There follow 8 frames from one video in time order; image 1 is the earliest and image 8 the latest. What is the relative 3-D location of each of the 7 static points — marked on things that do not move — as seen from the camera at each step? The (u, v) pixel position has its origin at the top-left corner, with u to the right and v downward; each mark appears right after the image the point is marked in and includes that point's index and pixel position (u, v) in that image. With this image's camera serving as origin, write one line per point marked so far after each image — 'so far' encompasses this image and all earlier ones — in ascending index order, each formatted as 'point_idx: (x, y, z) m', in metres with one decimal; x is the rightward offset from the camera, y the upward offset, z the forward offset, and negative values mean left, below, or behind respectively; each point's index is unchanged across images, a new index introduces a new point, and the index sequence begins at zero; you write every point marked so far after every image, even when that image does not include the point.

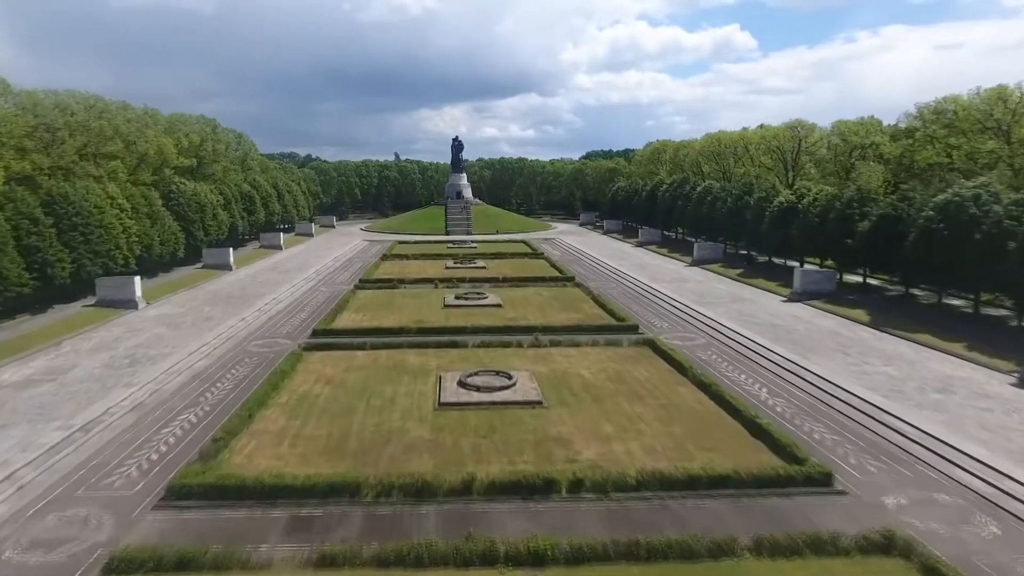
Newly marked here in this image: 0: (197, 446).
0: (-8.2, -4.1, +16.9) m
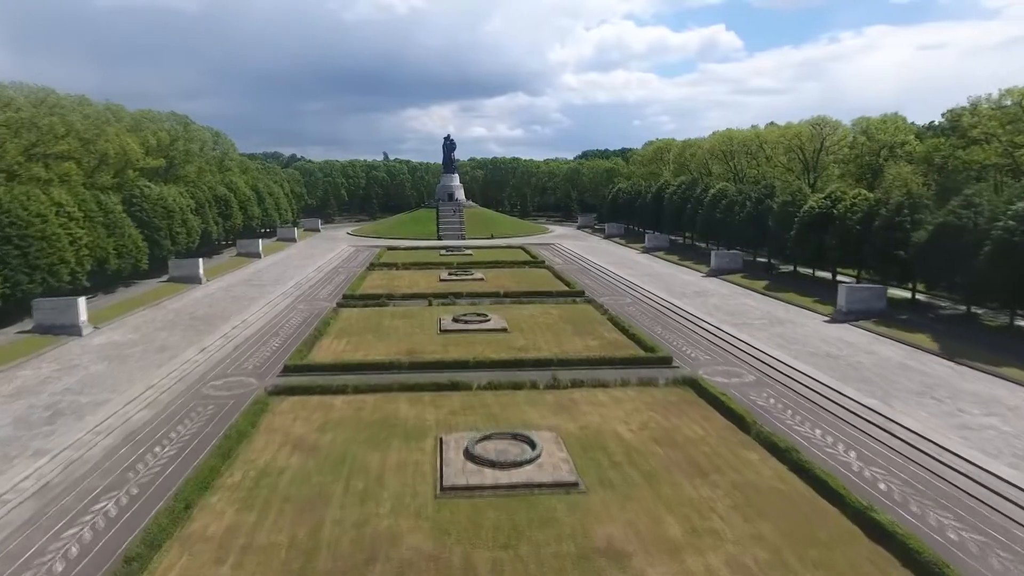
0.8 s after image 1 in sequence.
0: (-7.6, -5.1, +12.1) m
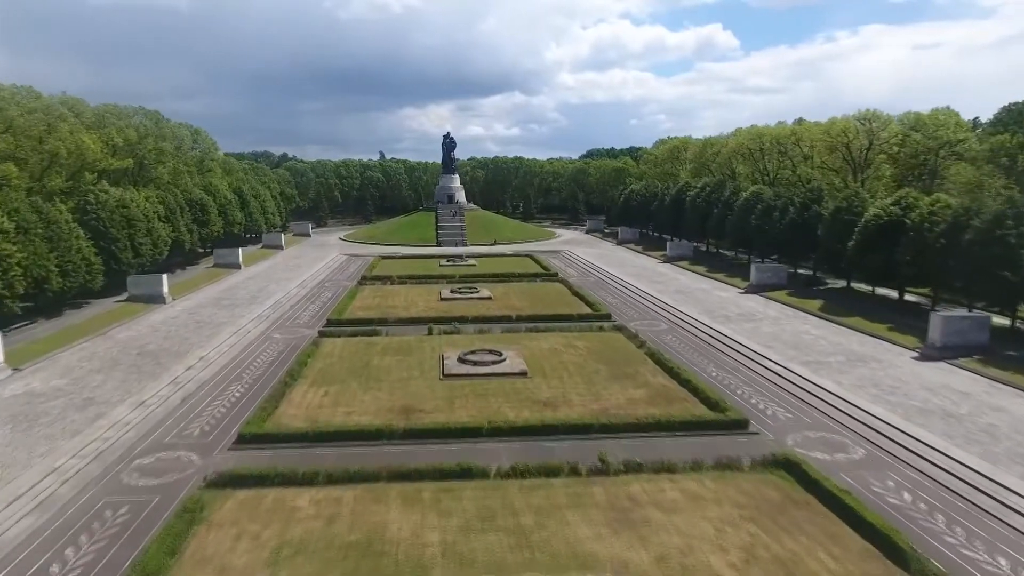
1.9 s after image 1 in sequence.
0: (-6.7, -6.4, +6.2) m
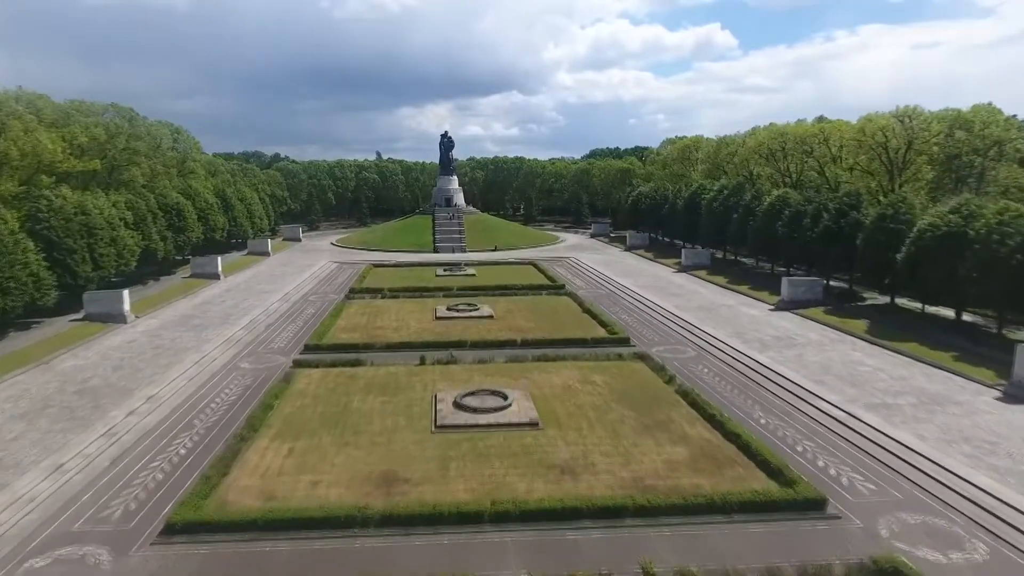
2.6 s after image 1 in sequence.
0: (-6.5, -7.3, +2.0) m
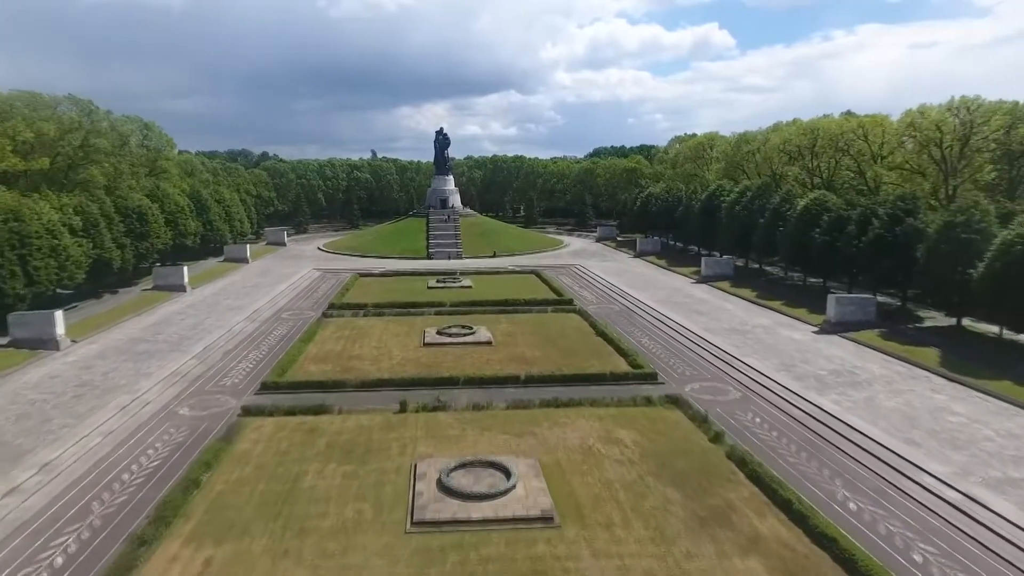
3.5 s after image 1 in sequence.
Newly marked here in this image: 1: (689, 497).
0: (-6.4, -8.2, -3.2) m
1: (+4.2, -4.8, +15.2) m
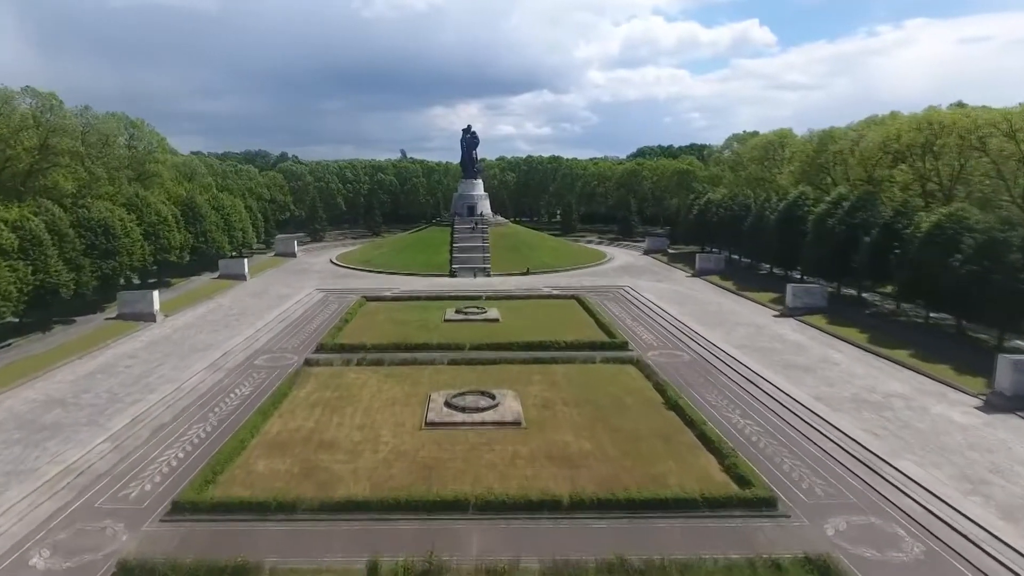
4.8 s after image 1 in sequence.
0: (-6.9, -10.0, -11.3) m
1: (+4.6, -6.7, +6.6) m
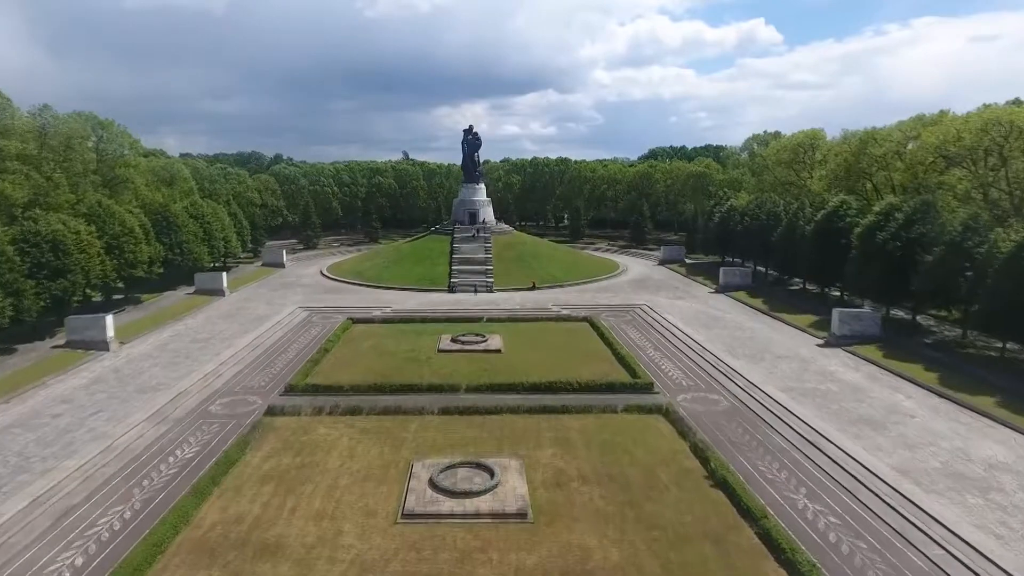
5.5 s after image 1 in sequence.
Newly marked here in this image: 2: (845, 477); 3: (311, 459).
0: (-7.1, -11.2, -15.9) m
1: (+4.6, -7.9, +1.8) m
2: (+9.2, -5.2, +18.3) m
3: (-6.0, -5.1, +19.4) m
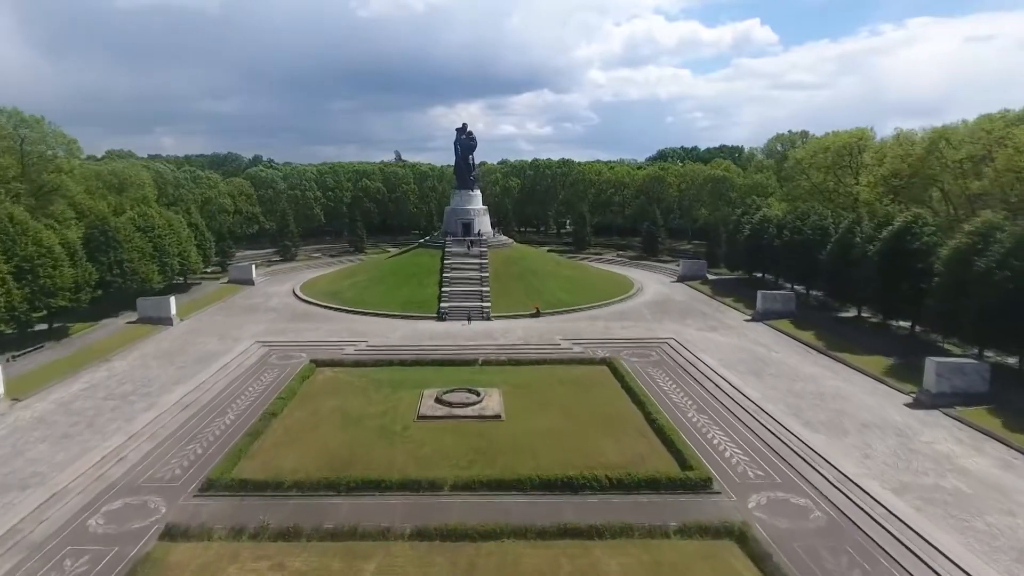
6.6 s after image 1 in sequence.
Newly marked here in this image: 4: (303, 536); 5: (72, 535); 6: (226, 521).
0: (-6.8, -12.9, -23.1) m
1: (+4.8, -9.6, -5.3) m
2: (+9.4, -6.9, +11.2) m
3: (-5.8, -6.8, +12.2) m
4: (-5.1, -6.1, +15.8) m
5: (-11.3, -6.3, +16.7) m
6: (-7.5, -6.0, +16.7) m
